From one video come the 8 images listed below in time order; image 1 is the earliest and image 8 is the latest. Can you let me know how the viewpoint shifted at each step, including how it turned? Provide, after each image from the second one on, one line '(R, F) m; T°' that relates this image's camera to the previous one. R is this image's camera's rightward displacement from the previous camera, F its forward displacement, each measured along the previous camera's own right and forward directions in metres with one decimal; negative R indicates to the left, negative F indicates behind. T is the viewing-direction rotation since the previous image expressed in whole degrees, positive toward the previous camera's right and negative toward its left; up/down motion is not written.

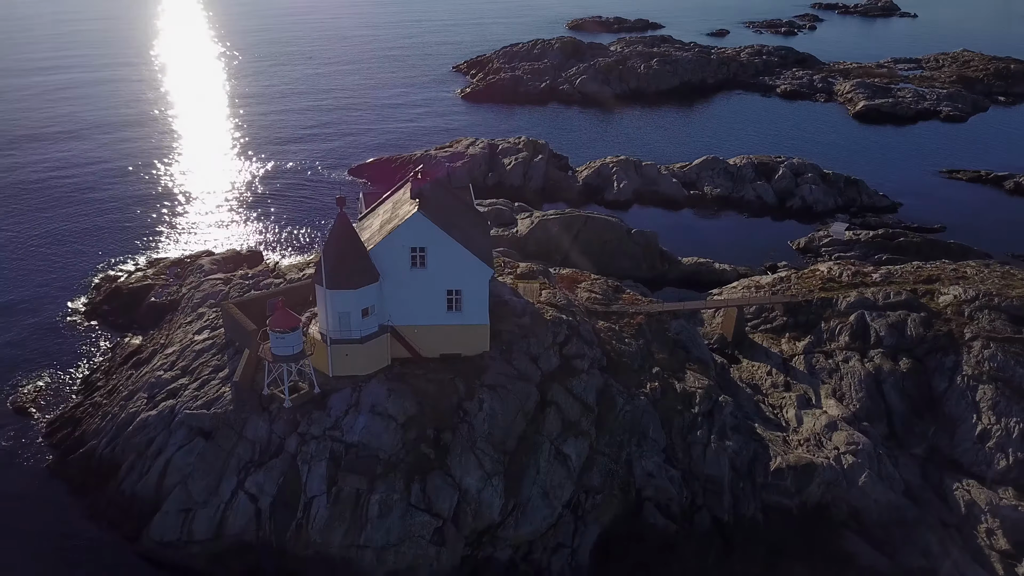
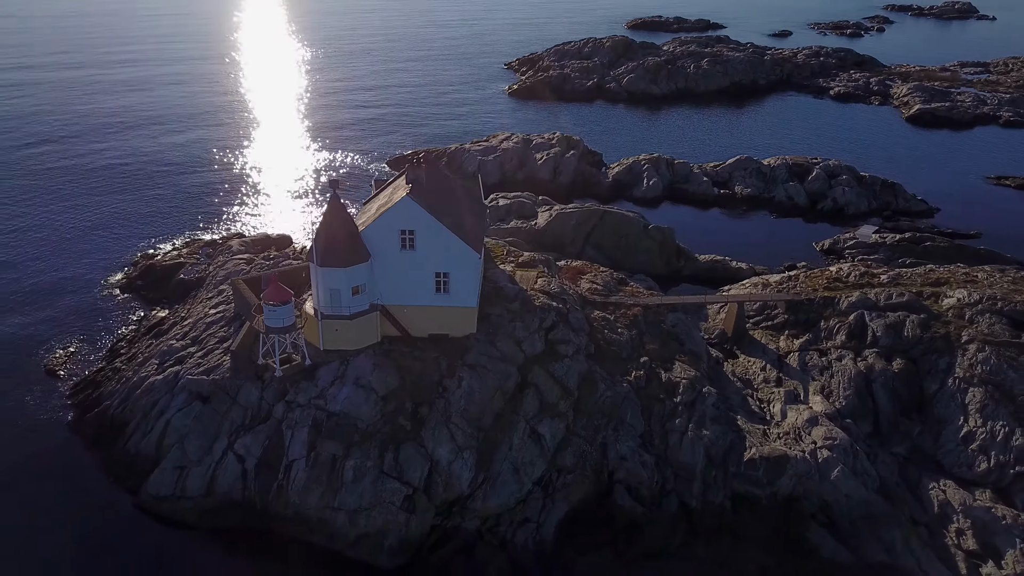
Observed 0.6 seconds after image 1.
(+2.7, -0.9) m; -4°
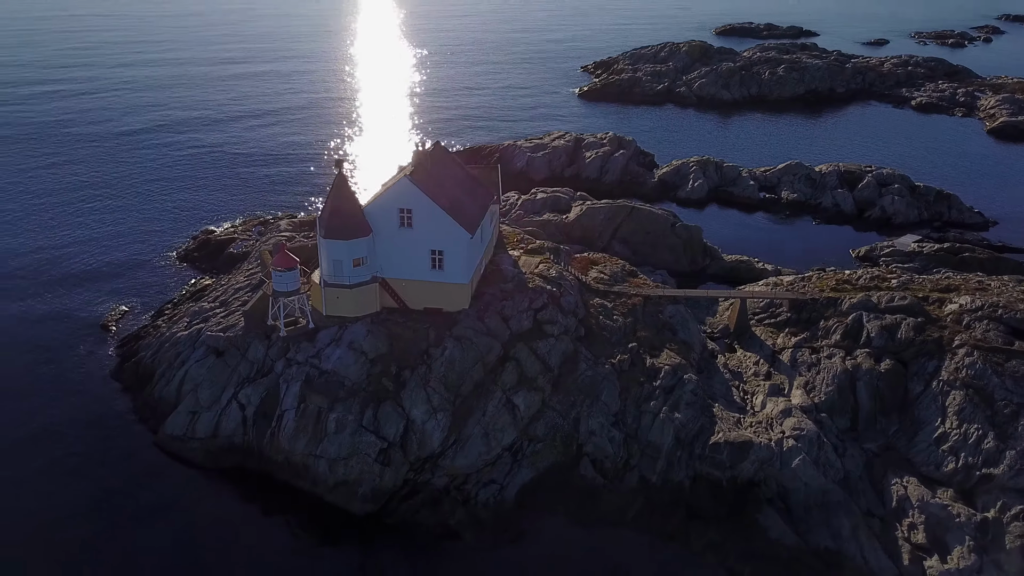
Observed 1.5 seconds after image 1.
(+3.9, -1.7) m; -6°
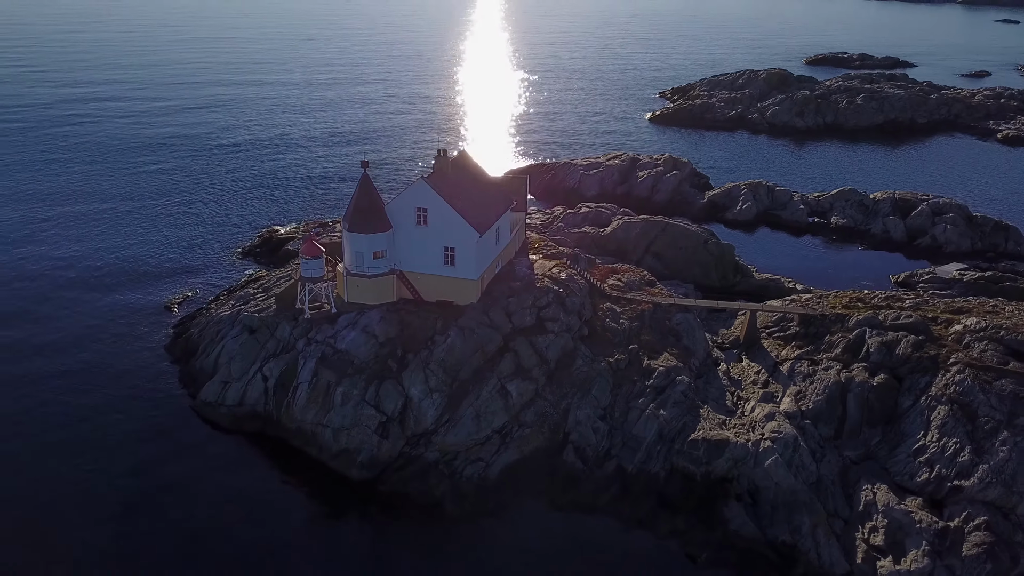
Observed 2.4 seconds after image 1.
(+3.6, -2.1) m; -7°
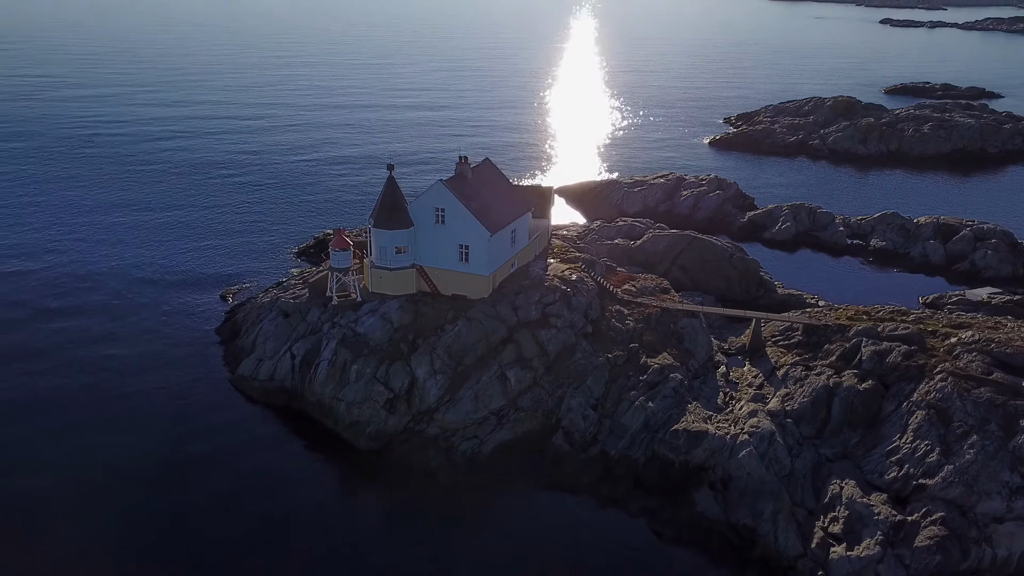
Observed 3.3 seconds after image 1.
(+3.3, -2.5) m; -6°
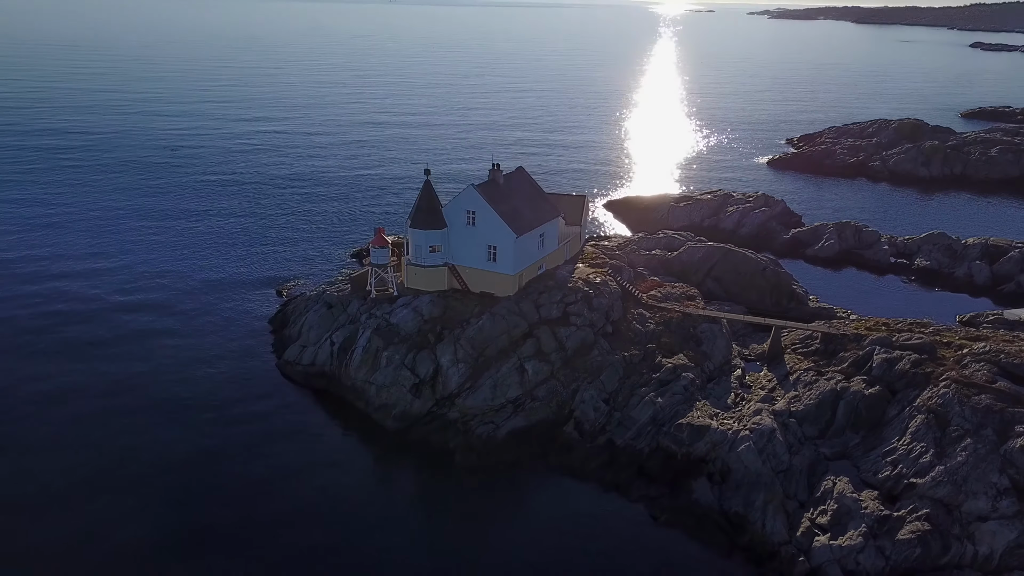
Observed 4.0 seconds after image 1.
(+2.3, -2.2) m; -5°
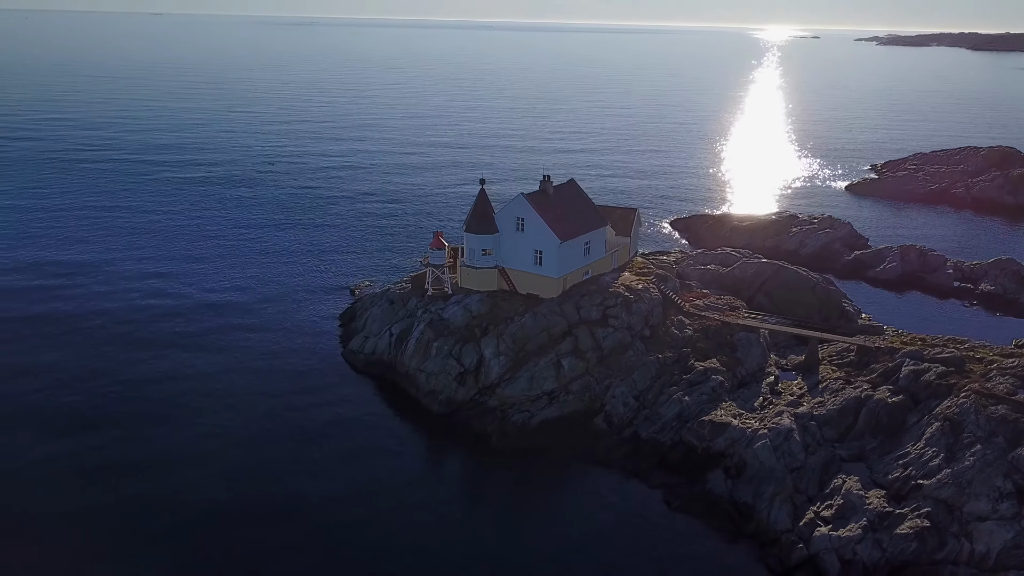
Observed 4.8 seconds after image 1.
(+2.4, -2.8) m; -6°
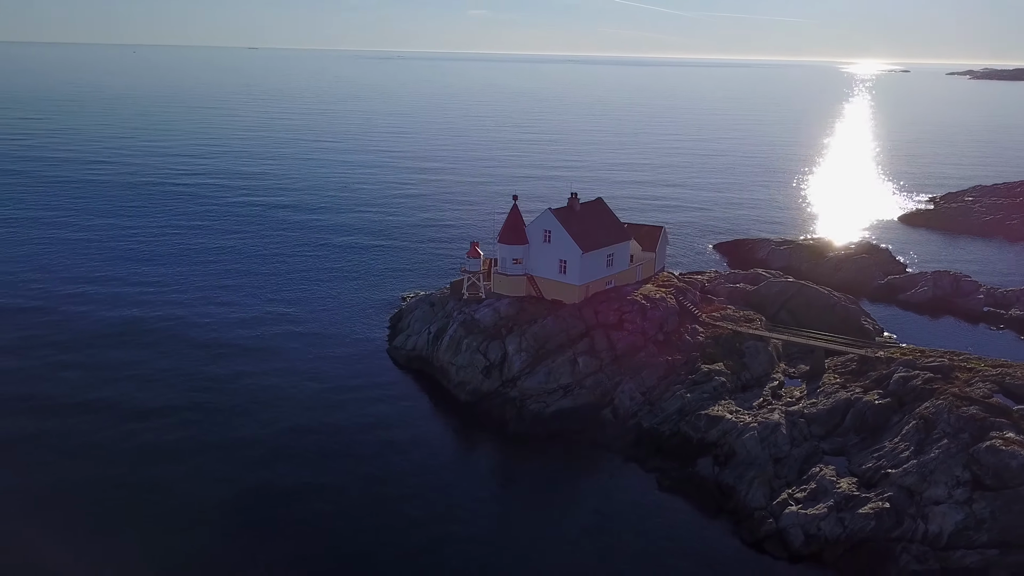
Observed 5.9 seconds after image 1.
(+2.8, -4.4) m; -5°
